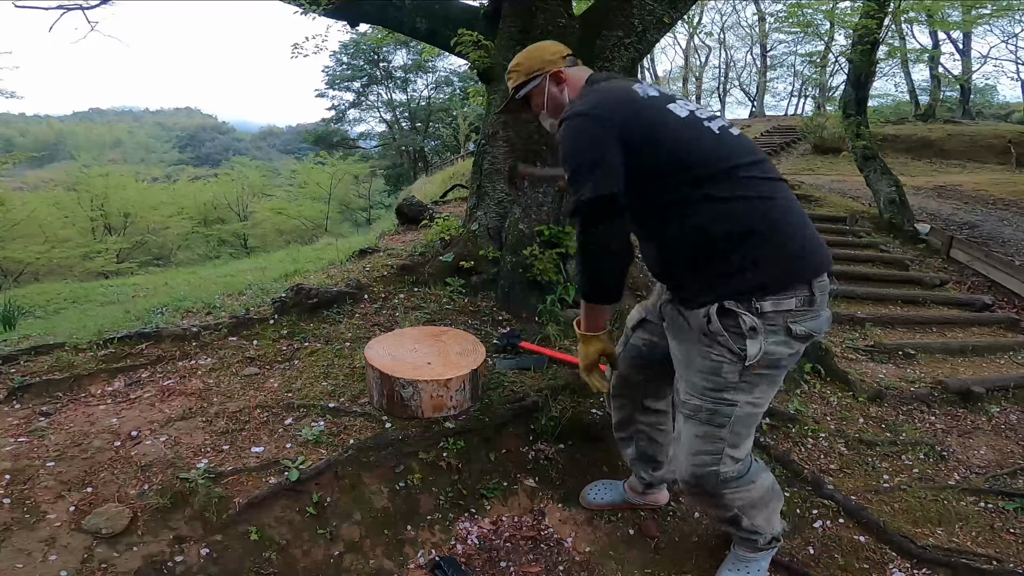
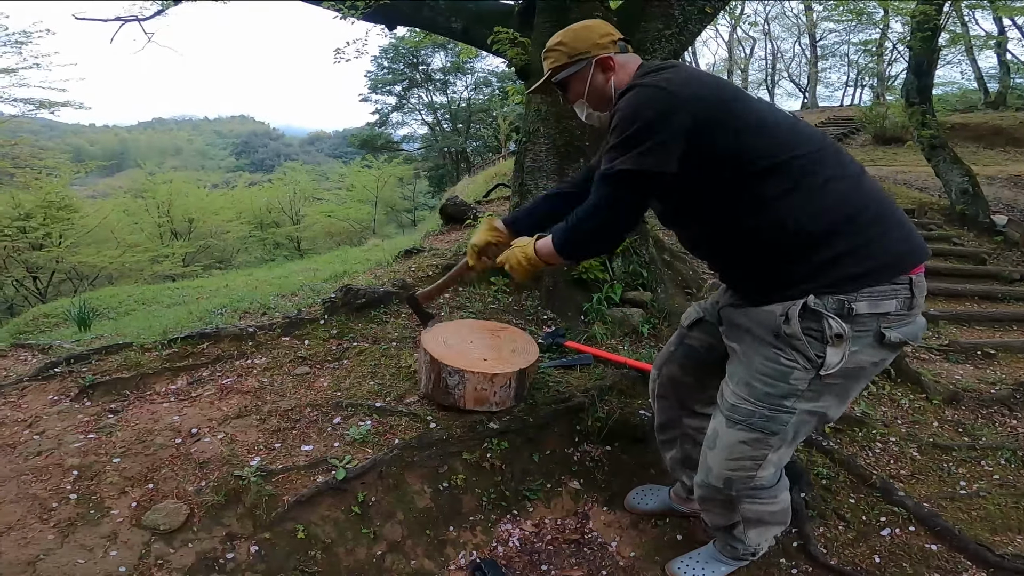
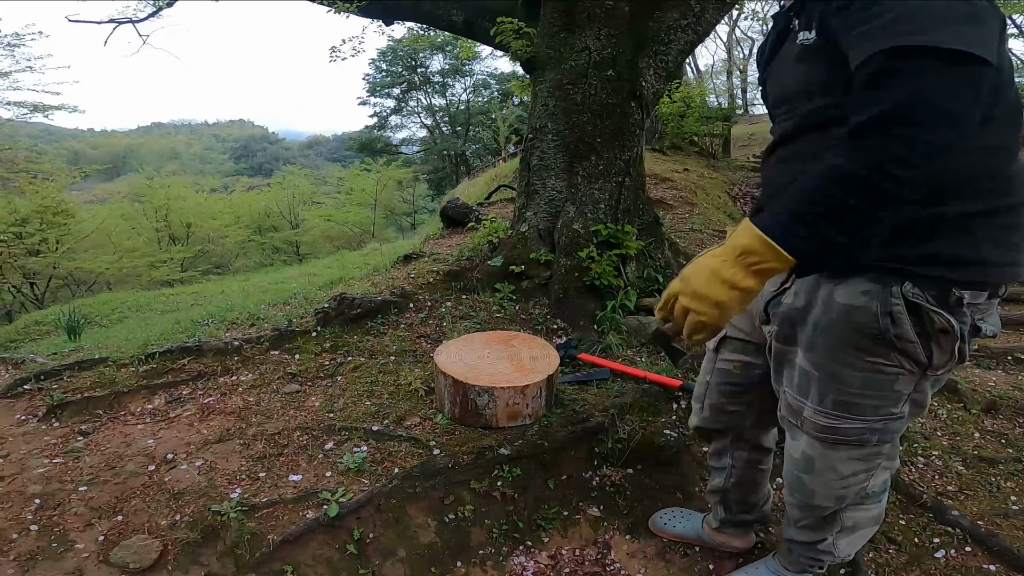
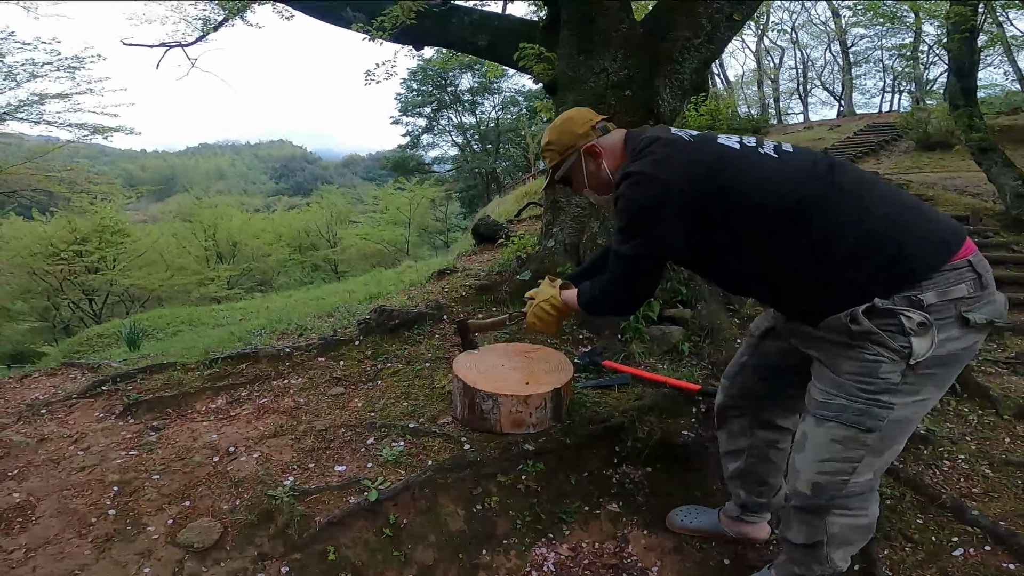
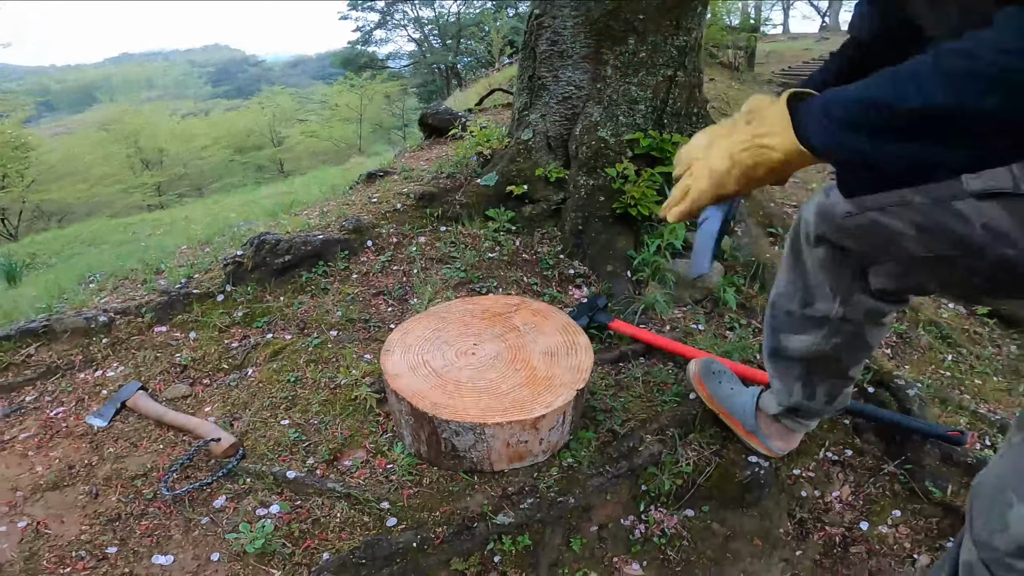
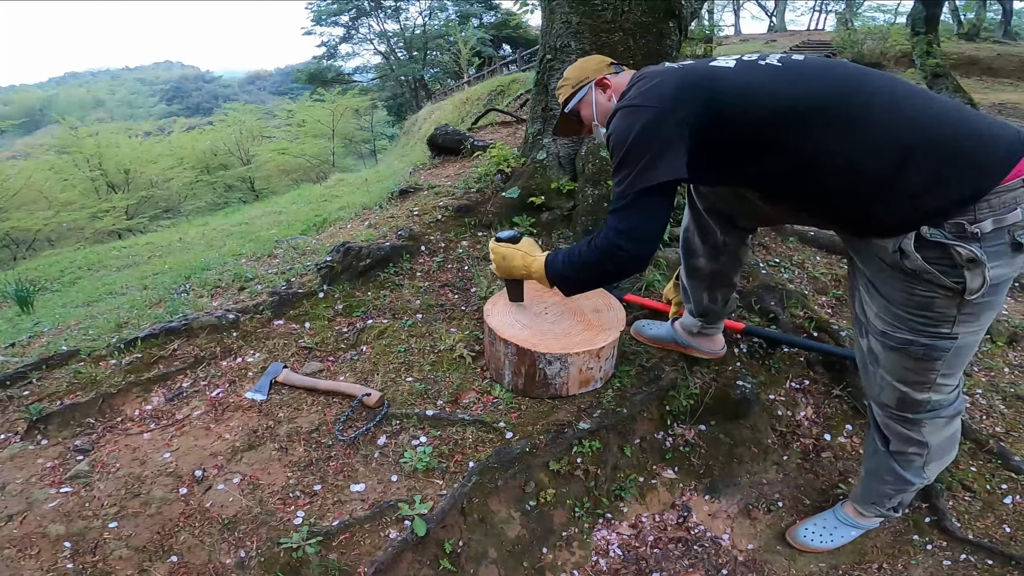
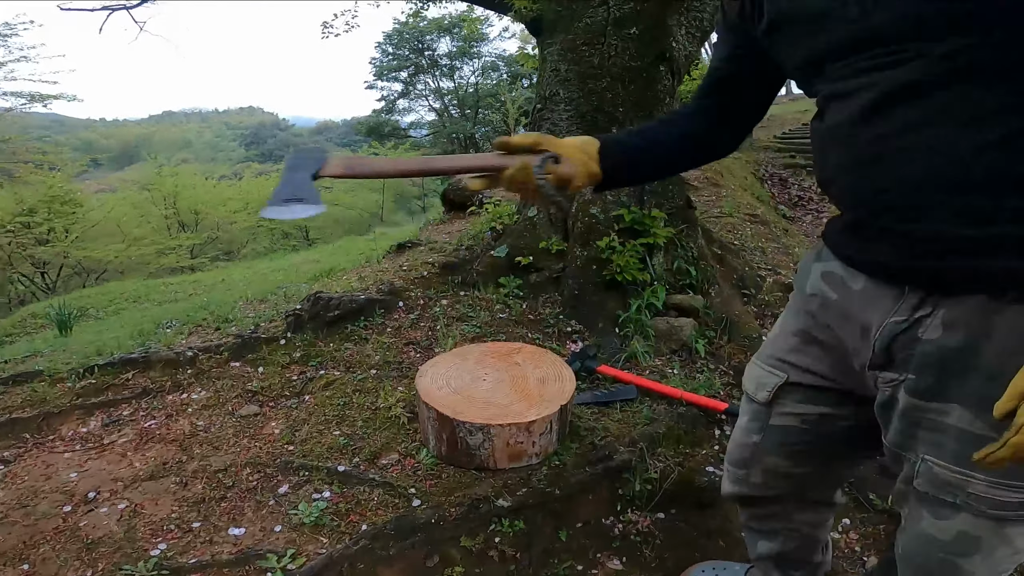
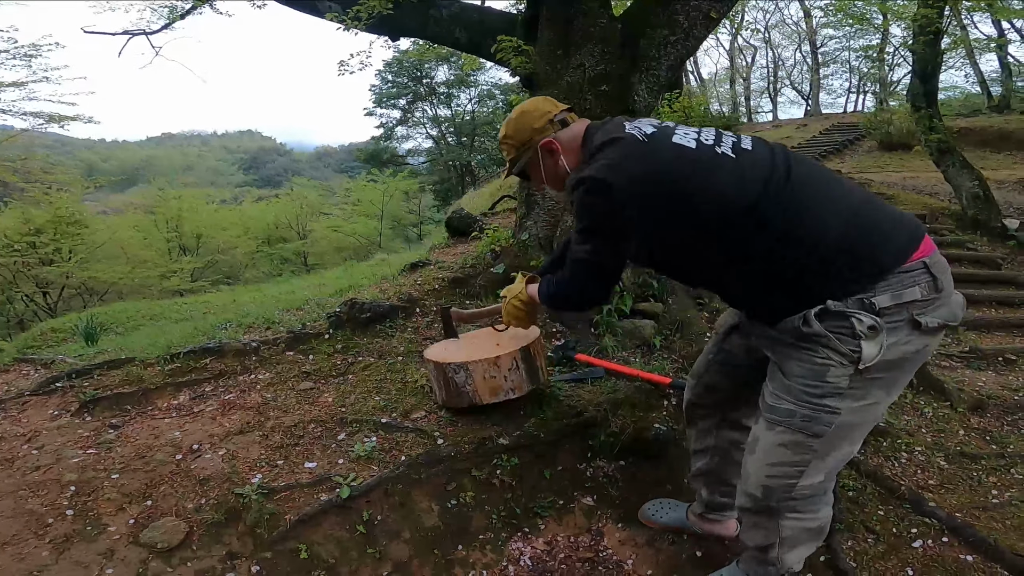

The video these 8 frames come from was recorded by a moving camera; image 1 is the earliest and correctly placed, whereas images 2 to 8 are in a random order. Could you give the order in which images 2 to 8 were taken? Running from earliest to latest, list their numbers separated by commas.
2, 4, 8, 3, 7, 5, 6
